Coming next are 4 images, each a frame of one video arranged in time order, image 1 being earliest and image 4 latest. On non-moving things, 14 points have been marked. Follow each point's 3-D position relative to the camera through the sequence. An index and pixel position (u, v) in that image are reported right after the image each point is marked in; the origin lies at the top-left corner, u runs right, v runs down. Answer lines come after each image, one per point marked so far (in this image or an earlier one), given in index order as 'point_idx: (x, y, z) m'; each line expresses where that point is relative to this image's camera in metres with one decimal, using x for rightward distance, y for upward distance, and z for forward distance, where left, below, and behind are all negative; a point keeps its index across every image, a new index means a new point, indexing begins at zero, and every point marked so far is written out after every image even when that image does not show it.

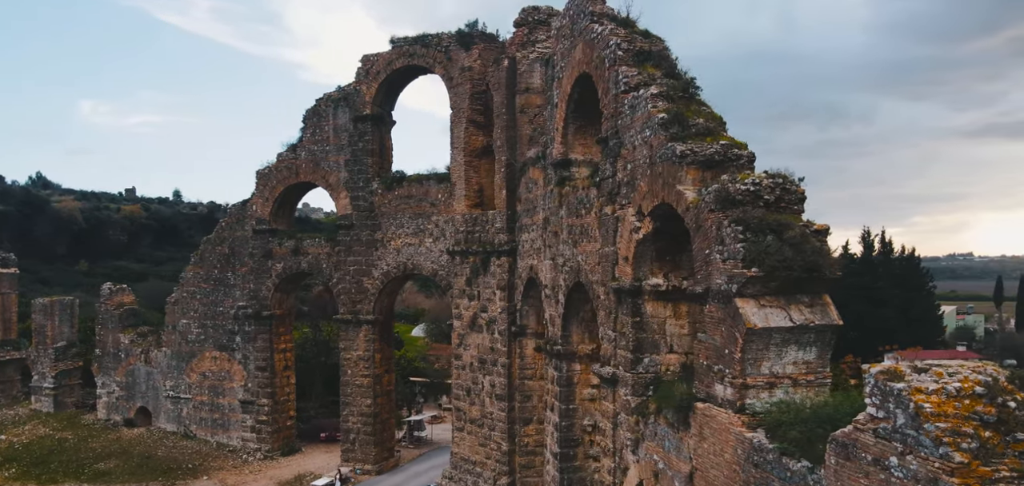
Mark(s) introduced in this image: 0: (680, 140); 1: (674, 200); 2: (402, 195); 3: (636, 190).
0: (+1.7, +1.0, +7.9) m
1: (+1.6, +0.4, +7.9) m
2: (-2.3, +1.0, +16.7) m
3: (+1.4, +0.6, +8.9) m
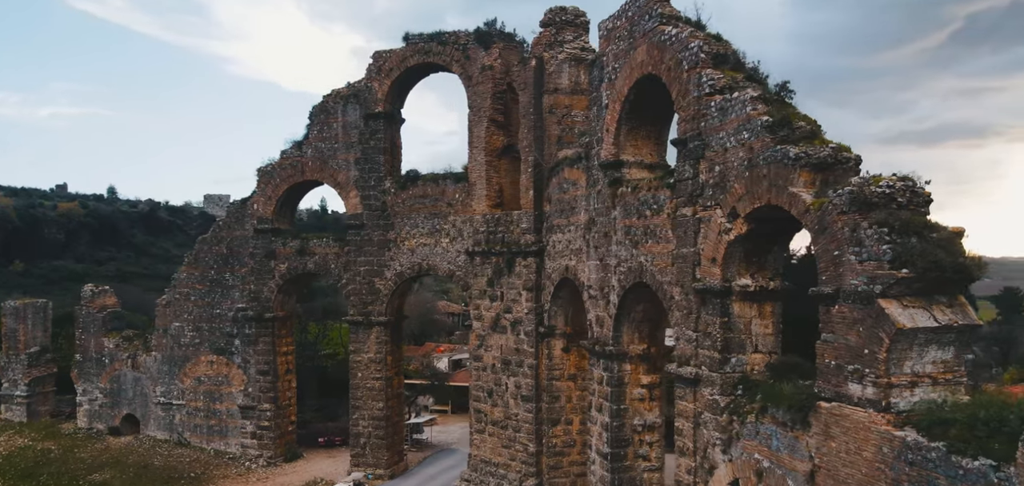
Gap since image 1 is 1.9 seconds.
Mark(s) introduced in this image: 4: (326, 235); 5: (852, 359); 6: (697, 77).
0: (+2.8, +1.0, +8.1) m
1: (+2.8, +0.4, +8.0) m
2: (-2.0, +1.0, +16.5) m
3: (+2.4, +0.6, +9.0) m
4: (-4.1, +0.2, +17.4) m
5: (+3.0, -1.0, +7.0) m
6: (+2.2, +2.0, +9.6) m
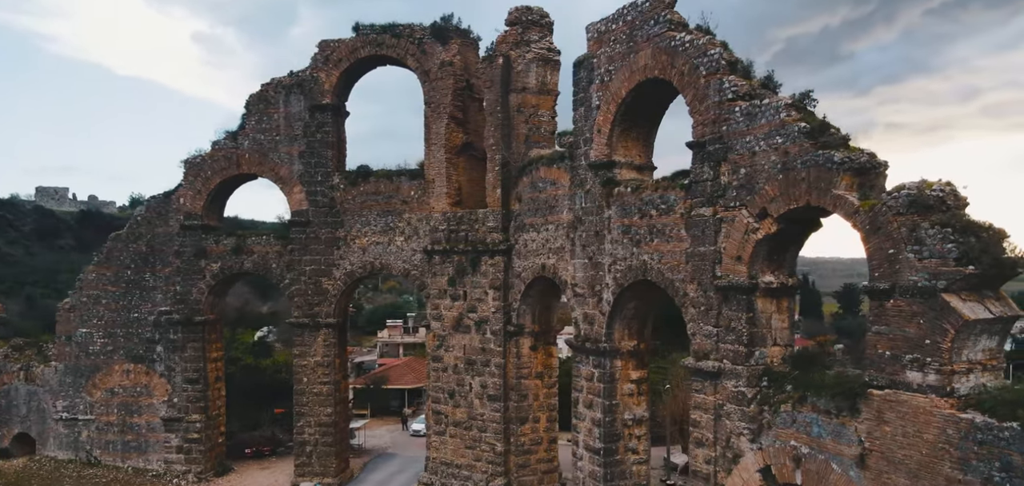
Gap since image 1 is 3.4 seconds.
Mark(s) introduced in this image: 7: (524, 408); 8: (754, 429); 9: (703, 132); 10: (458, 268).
0: (+3.5, +1.0, +8.6) m
1: (+3.4, +0.4, +8.5) m
2: (-2.9, +1.0, +15.9) m
3: (+2.9, +0.6, +9.4) m
4: (-5.1, +0.2, +16.4) m
5: (+3.8, -1.0, +7.6) m
6: (+2.6, +2.0, +10.0) m
7: (+0.2, -3.0, +14.5) m
8: (+2.9, -2.2, +9.4) m
9: (+2.5, +1.4, +10.2) m
10: (-1.0, -0.5, +15.1) m
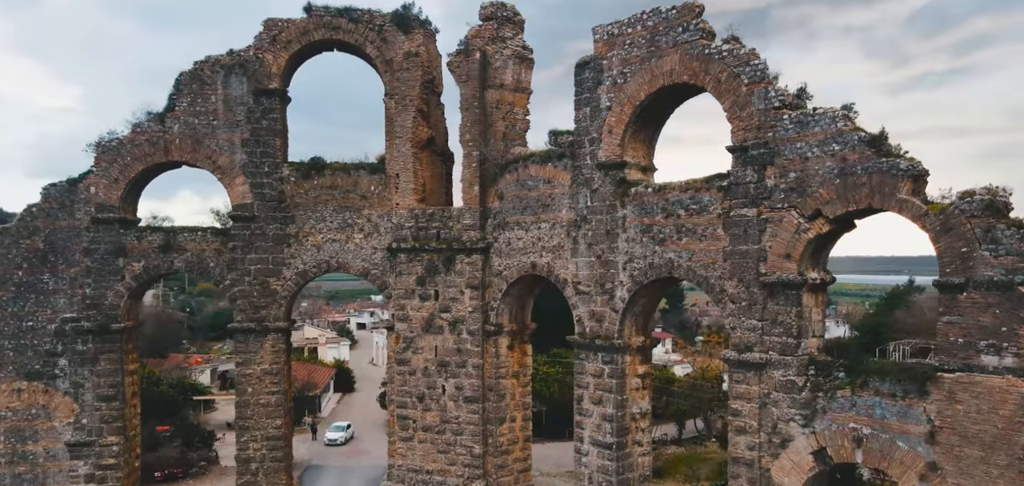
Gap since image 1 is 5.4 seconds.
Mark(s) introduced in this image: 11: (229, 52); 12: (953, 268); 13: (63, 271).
0: (+4.6, +1.0, +9.5) m
1: (+4.5, +0.4, +9.4) m
2: (-3.5, +1.1, +14.8) m
3: (+3.8, +0.6, +10.1) m
4: (-5.8, +0.3, +14.7) m
5: (+5.2, -1.0, +8.7) m
6: (+3.3, +2.0, +10.6) m
7: (-0.2, -3.0, +14.3) m
8: (+3.8, -2.2, +10.1) m
9: (+3.2, +1.4, +10.8) m
10: (-1.5, -0.4, +14.5) m
11: (-5.2, +3.5, +14.7) m
12: (+4.9, -0.3, +8.9) m
13: (-8.1, -0.5, +14.4) m
